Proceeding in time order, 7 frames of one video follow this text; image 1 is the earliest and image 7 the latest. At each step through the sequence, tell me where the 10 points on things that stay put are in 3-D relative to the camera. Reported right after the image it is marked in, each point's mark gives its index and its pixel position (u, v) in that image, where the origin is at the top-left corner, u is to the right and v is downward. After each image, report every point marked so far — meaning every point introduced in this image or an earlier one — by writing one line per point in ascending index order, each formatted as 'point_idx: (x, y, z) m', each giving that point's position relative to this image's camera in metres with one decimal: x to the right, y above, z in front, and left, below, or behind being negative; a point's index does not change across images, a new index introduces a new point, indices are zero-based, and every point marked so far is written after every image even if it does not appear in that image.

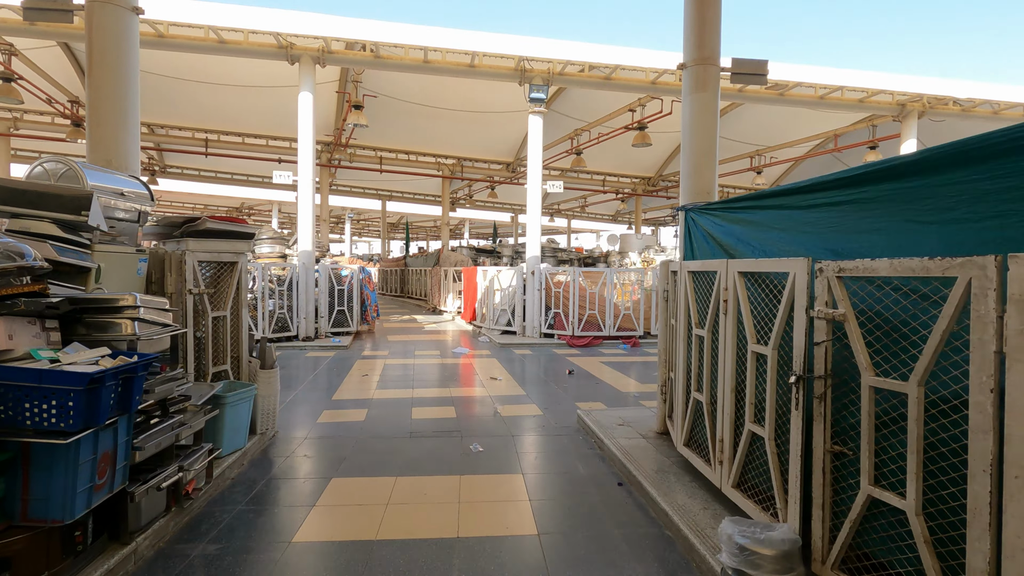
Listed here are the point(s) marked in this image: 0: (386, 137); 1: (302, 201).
0: (-4.2, +5.1, +17.9) m
1: (-3.8, +1.6, +9.7) m
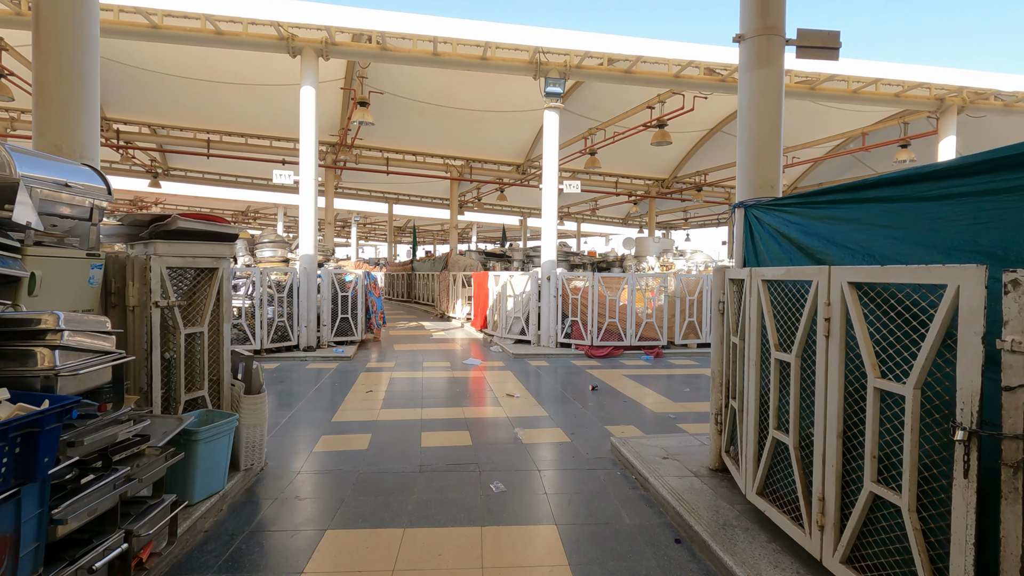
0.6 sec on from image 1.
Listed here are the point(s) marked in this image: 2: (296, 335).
0: (-3.8, +4.9, +17.3) m
1: (-3.6, +1.5, +9.2) m
2: (-3.6, -0.8, +8.9) m
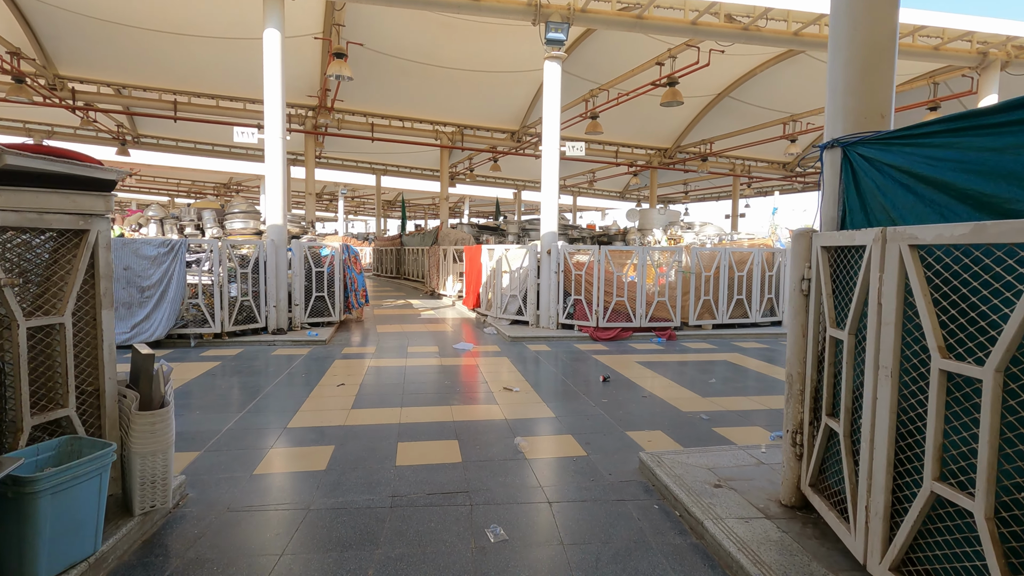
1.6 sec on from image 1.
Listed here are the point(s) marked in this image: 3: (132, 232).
0: (-4.0, +5.6, +16.0) m
1: (-3.6, +1.9, +8.0) m
2: (-3.6, -0.4, +7.9) m
3: (-7.6, +1.1, +10.8) m
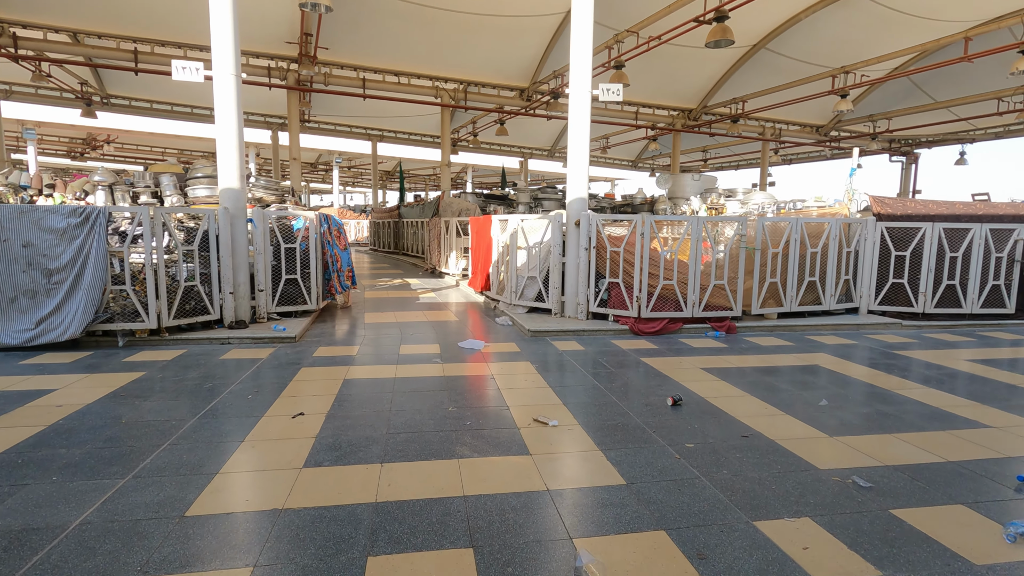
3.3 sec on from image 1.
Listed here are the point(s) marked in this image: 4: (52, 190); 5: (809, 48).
0: (-3.7, +6.2, +14.0) m
1: (-3.4, +2.1, +6.2) m
2: (-3.4, -0.2, +6.2) m
3: (-7.3, +1.5, +9.0) m
4: (-8.0, +1.7, +9.4) m
5: (+8.5, +6.9, +15.5) m
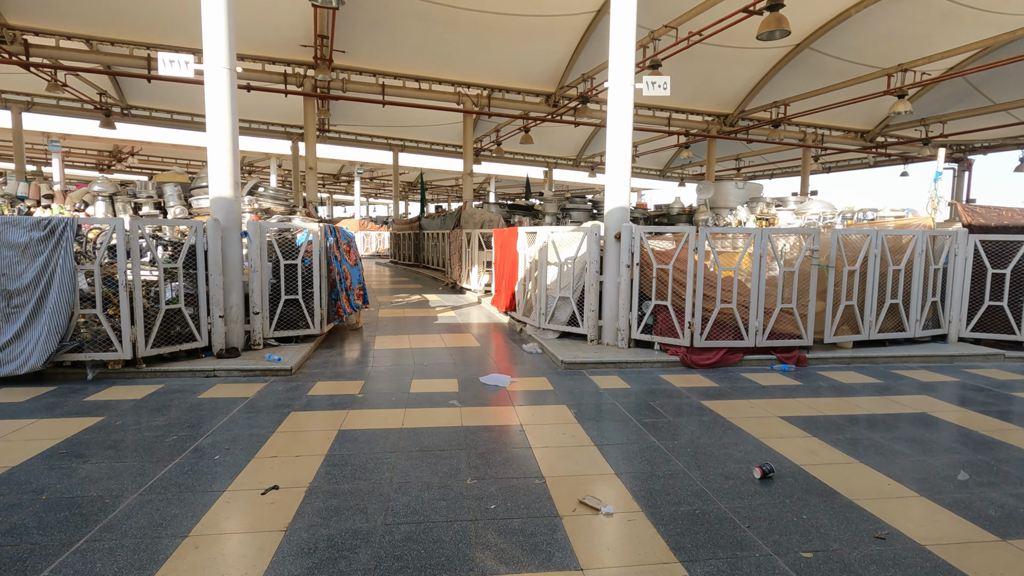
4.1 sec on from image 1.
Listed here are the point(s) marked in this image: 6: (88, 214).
0: (-3.0, +5.8, +13.4) m
1: (-3.1, +1.8, +5.5) m
2: (-3.1, -0.4, +5.4) m
3: (-6.9, +1.2, +8.4) m
4: (-7.6, +1.4, +8.8) m
5: (+9.2, +6.5, +14.4) m
6: (-6.7, +1.2, +8.5) m
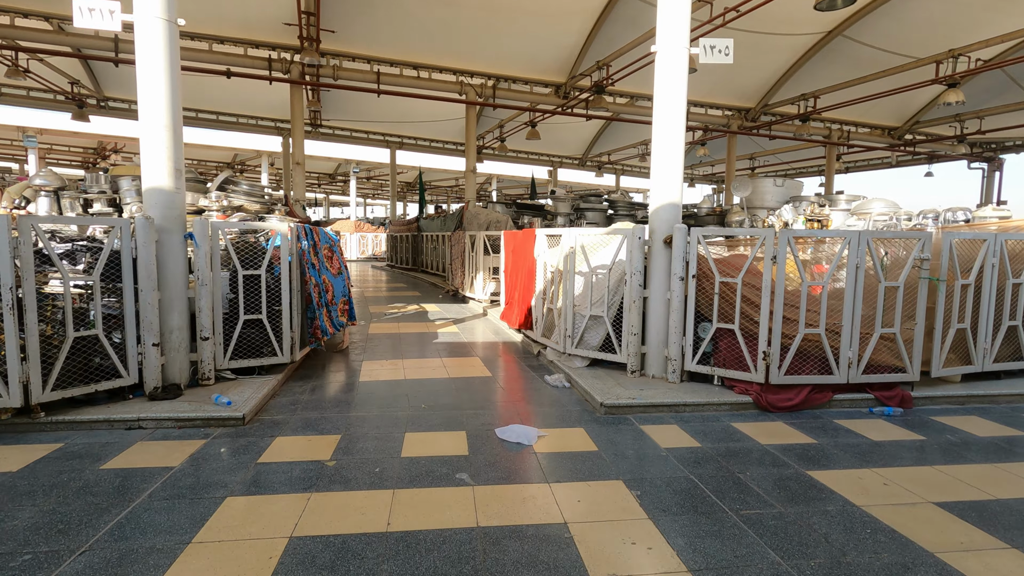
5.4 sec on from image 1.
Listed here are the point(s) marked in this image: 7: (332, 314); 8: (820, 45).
0: (-2.9, +5.7, +12.1) m
1: (-2.9, +1.7, +4.2) m
2: (-2.9, -0.6, +4.2) m
3: (-6.7, +1.1, +7.2) m
4: (-7.4, +1.3, +7.5) m
5: (+9.4, +6.2, +13.2) m
6: (-6.5, +1.0, +7.2) m
7: (-2.0, -0.3, +5.9) m
8: (+8.0, +6.3, +13.9) m
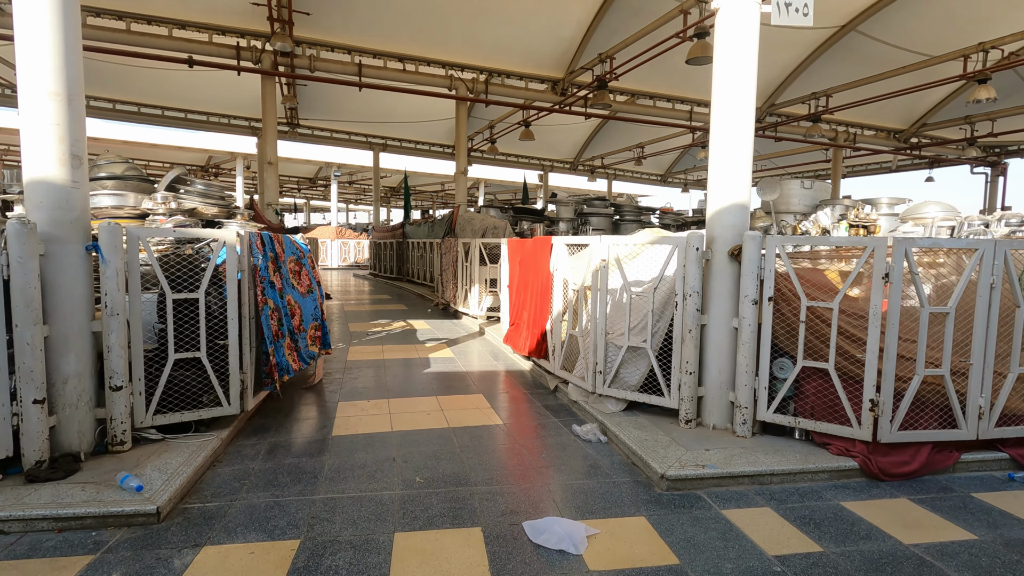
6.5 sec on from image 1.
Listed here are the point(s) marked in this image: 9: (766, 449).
0: (-2.9, +5.4, +11.0) m
1: (-2.7, +1.5, +3.0) m
2: (-2.7, -0.8, +2.9) m
3: (-6.6, +0.8, +5.8) m
4: (-7.3, +1.0, +6.2) m
5: (+9.3, +6.0, +12.4) m
6: (-6.5, +0.8, +5.9) m
7: (-1.9, -0.5, +4.7) m
8: (+7.8, +6.0, +13.1) m
9: (+1.6, -1.0, +3.5) m
